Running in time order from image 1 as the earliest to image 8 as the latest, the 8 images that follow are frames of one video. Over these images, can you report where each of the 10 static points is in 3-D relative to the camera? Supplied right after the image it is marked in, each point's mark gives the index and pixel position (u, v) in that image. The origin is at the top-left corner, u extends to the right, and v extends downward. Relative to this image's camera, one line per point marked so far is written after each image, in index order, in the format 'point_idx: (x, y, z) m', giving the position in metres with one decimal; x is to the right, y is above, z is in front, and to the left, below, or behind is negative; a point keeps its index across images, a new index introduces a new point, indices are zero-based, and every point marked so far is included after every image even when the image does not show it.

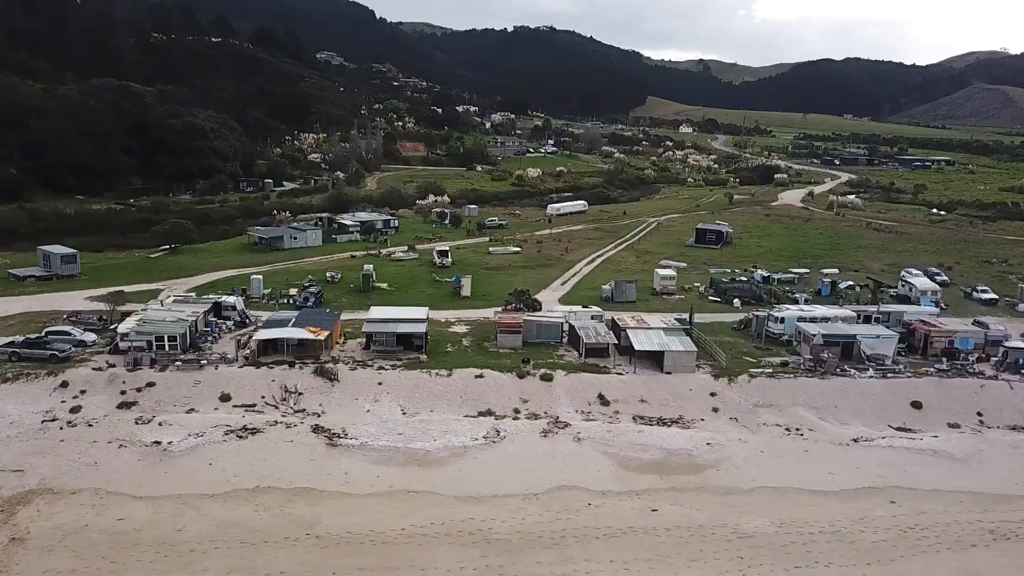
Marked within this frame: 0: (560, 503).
0: (+1.2, -5.3, +17.6) m
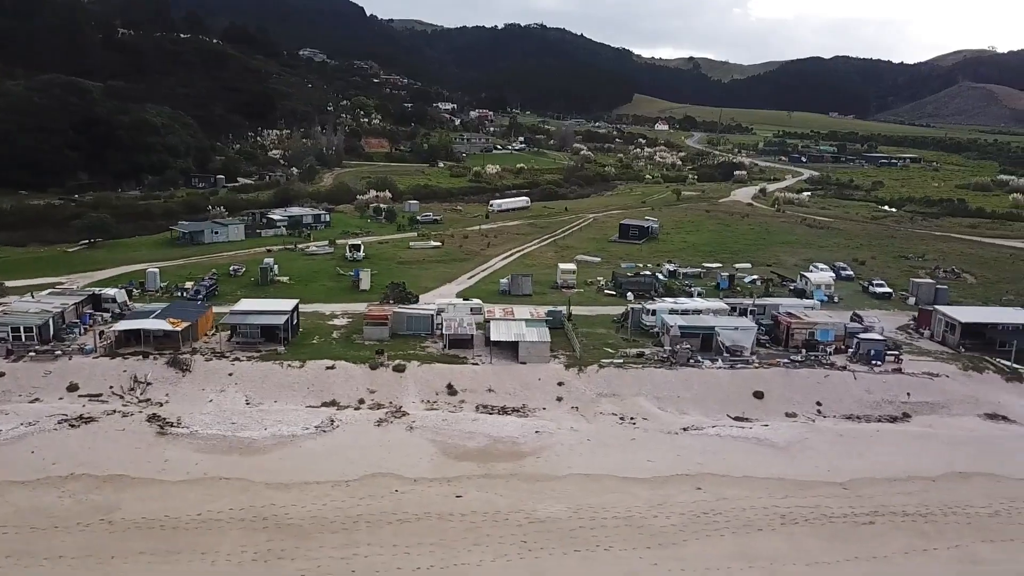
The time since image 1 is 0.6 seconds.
0: (-3.6, -5.0, +17.9) m
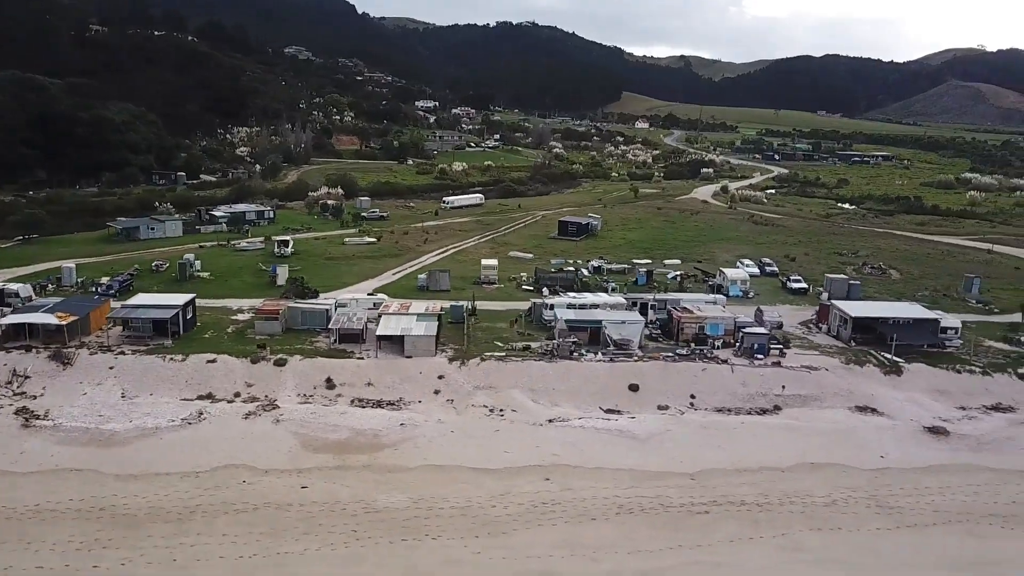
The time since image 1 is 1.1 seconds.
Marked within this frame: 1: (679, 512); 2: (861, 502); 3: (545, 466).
0: (-7.5, -4.8, +18.1) m
1: (+4.0, -5.4, +17.4) m
2: (+8.7, -5.4, +18.0) m
3: (+0.9, -4.7, +19.2) m
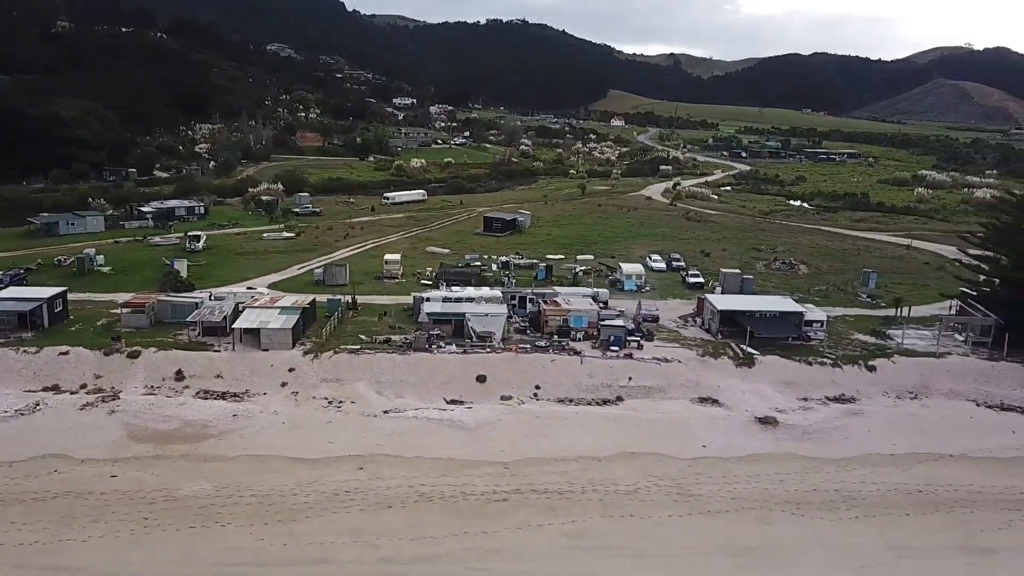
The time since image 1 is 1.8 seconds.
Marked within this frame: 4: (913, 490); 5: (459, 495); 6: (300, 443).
0: (-12.3, -4.6, +18.3) m
1: (-0.8, -5.2, +17.7) m
2: (+3.8, -5.1, +18.3) m
3: (-4.0, -4.5, +19.4) m
4: (+10.3, -5.2, +18.7) m
5: (-1.3, -5.1, +17.8) m
6: (-5.9, -4.3, +19.9) m
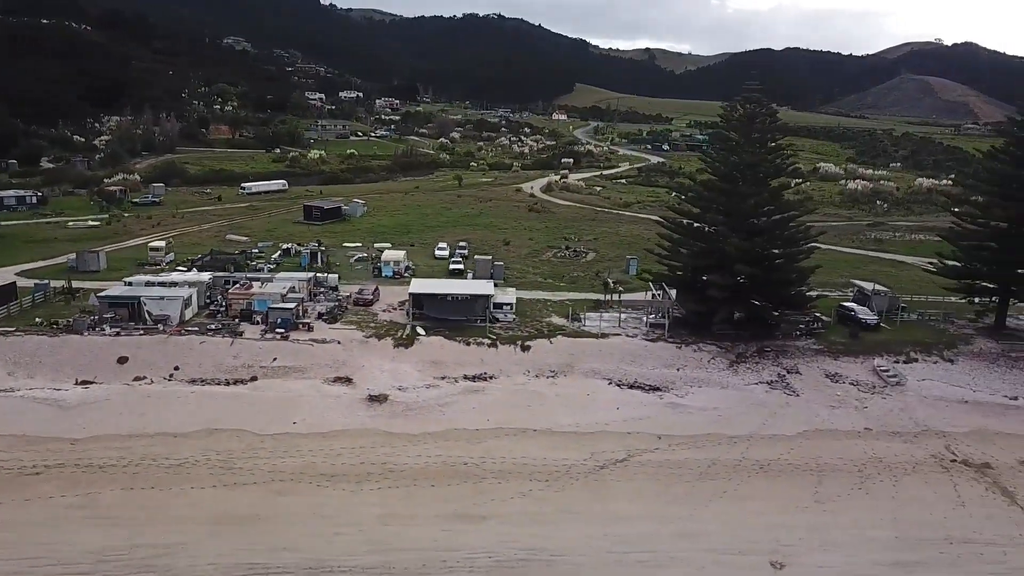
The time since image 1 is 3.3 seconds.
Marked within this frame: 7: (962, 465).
0: (-24.1, -4.1, +18.5) m
1: (-12.6, -4.7, +18.1) m
2: (-7.9, -4.6, +18.8) m
3: (-15.7, -4.0, +19.7) m
4: (-1.4, -4.7, +19.3) m
5: (-13.0, -4.6, +18.2) m
6: (-17.6, -3.8, +20.2) m
7: (+12.4, -4.9, +19.9) m
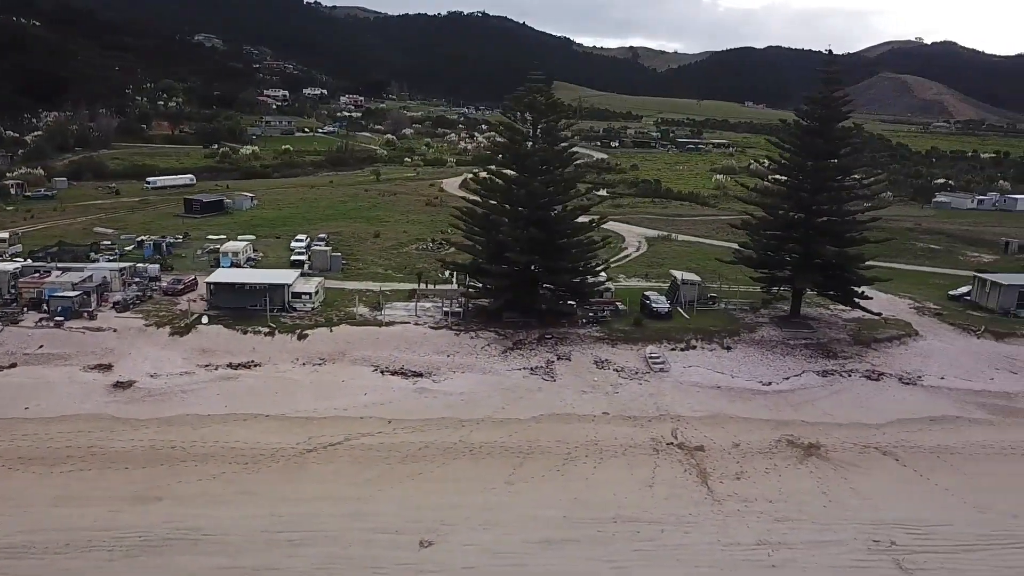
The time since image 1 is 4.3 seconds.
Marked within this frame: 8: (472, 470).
0: (-31.9, -3.7, +18.4) m
1: (-20.4, -4.3, +18.1) m
2: (-15.7, -4.2, +18.9) m
3: (-23.6, -3.6, +19.8) m
4: (-9.2, -4.3, +19.4) m
5: (-20.9, -4.2, +18.2) m
6: (-25.5, -3.4, +20.2) m
7: (+4.6, -4.5, +20.3) m
8: (-1.0, -4.8, +18.9) m
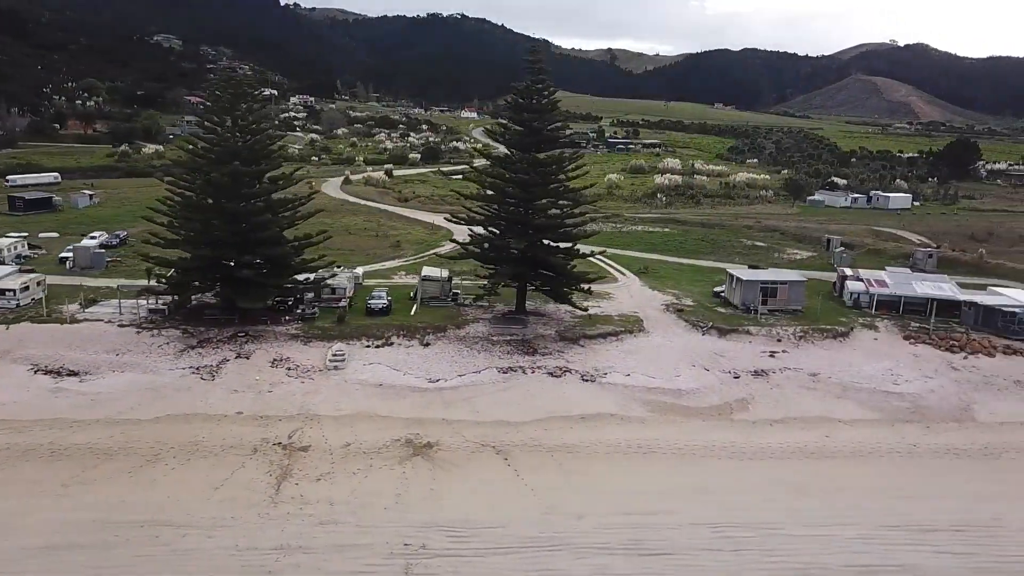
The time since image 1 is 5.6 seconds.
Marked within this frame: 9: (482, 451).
0: (-42.8, -3.6, +17.1) m
1: (-31.2, -4.1, +17.0) m
2: (-26.6, -4.1, +17.8) m
3: (-34.5, -3.5, +18.6) m
4: (-20.1, -4.1, +18.4) m
5: (-31.7, -4.1, +17.1) m
6: (-36.4, -3.3, +19.0) m
7: (-6.3, -4.3, +19.5) m
8: (-11.9, -4.6, +18.0) m
9: (-0.8, -4.5, +19.7) m
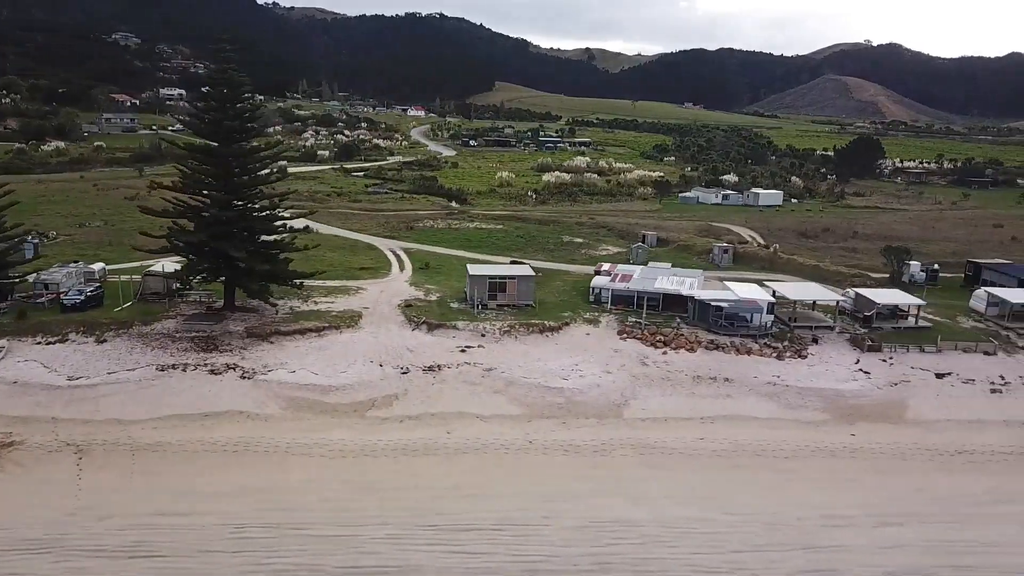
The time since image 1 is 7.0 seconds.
0: (-53.8, -3.5, +15.9) m
1: (-42.3, -4.0, +15.9) m
2: (-37.6, -3.9, +16.8) m
3: (-45.5, -3.4, +17.5) m
4: (-31.2, -4.0, +17.5) m
5: (-42.7, -4.0, +16.0) m
6: (-47.4, -3.2, +17.9) m
7: (-17.4, -4.1, +18.7) m
8: (-22.9, -4.5, +17.2) m
9: (-11.9, -4.3, +19.0) m
